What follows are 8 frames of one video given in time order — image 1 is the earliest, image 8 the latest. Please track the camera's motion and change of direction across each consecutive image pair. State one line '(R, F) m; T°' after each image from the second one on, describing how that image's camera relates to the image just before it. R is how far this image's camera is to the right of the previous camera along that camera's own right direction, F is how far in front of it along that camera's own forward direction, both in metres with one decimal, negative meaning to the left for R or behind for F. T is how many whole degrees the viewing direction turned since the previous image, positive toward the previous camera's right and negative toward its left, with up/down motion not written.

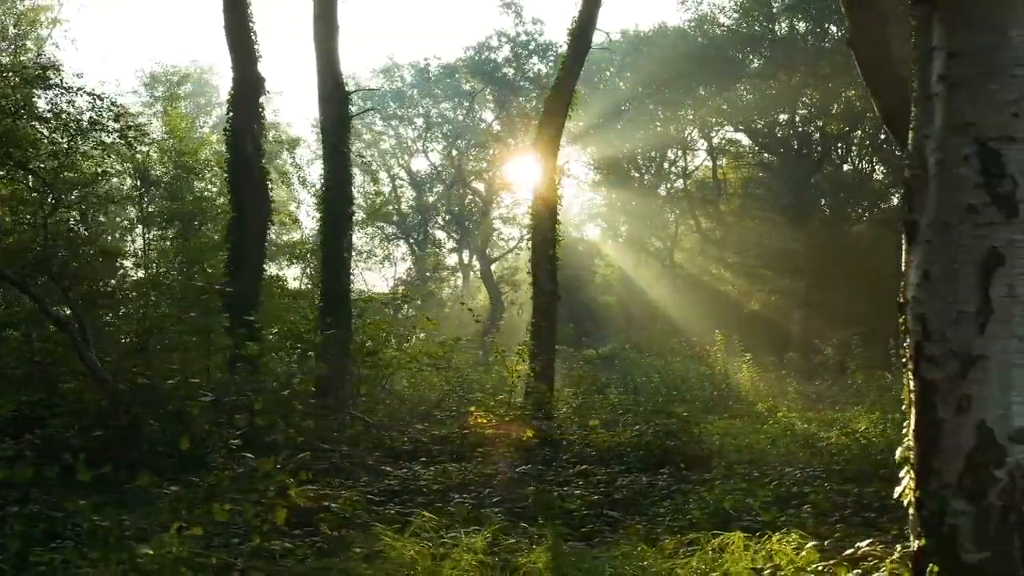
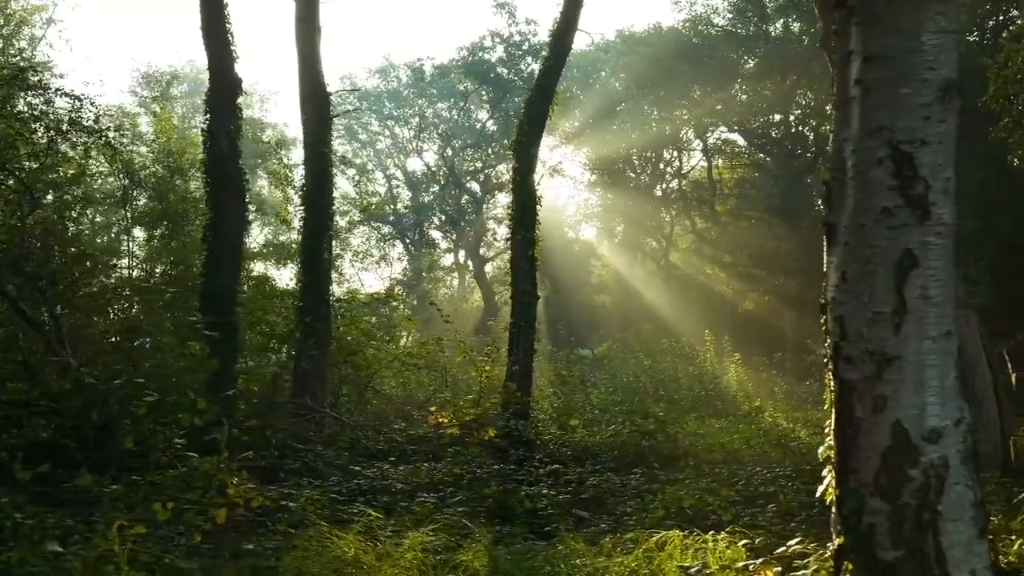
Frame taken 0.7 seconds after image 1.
(+0.3, -0.1) m; 0°
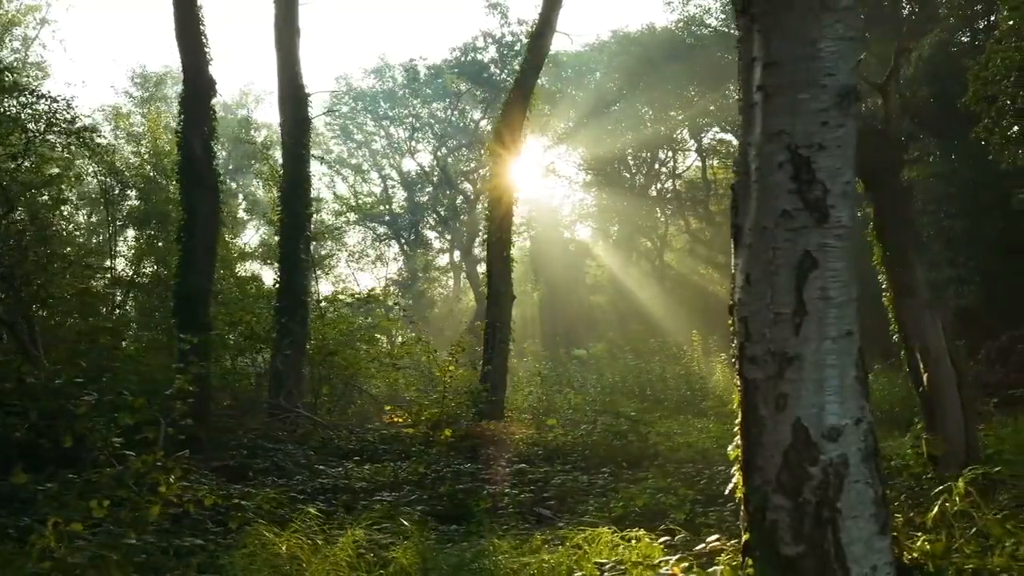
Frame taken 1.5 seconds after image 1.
(+0.4, -0.1) m; 0°
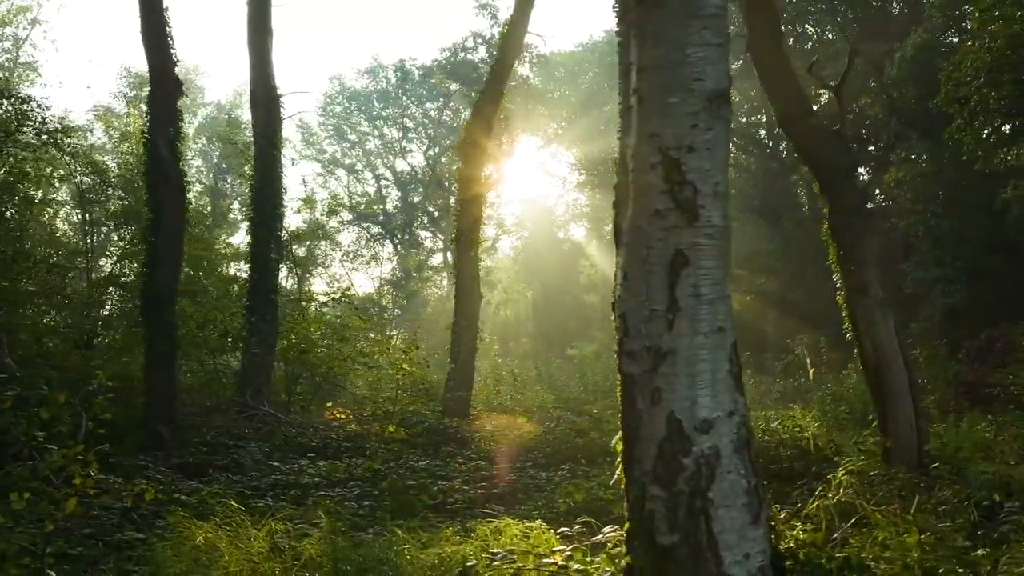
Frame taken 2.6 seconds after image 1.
(+0.5, -0.1) m; 0°
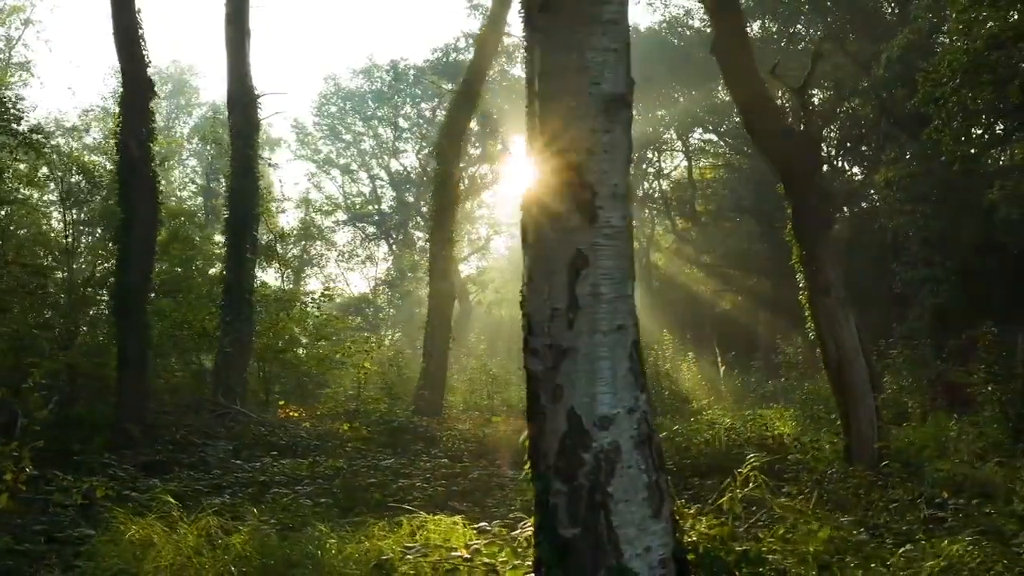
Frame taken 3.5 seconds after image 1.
(+0.4, -0.1) m; 0°
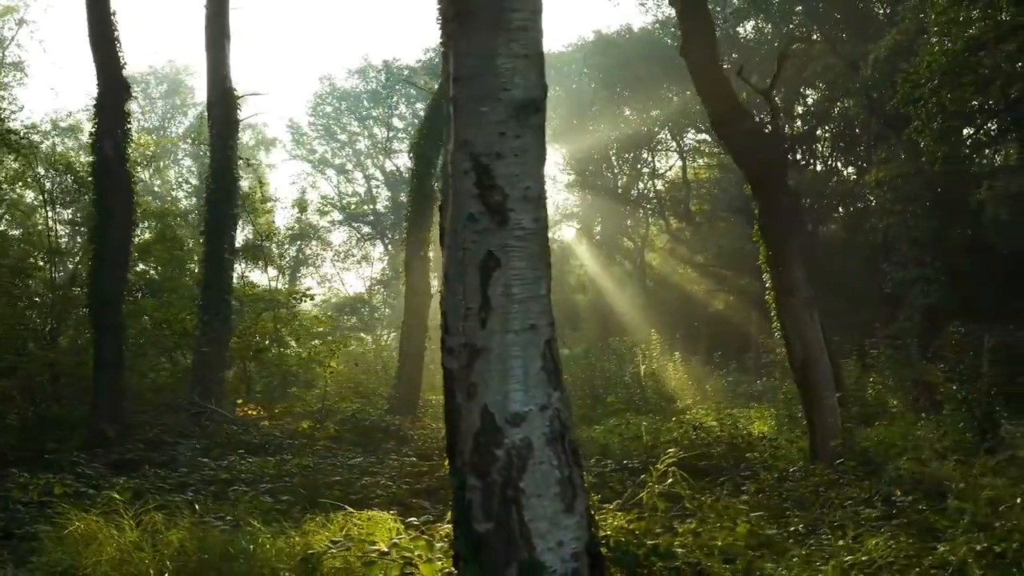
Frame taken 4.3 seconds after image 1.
(+0.4, -0.1) m; 0°
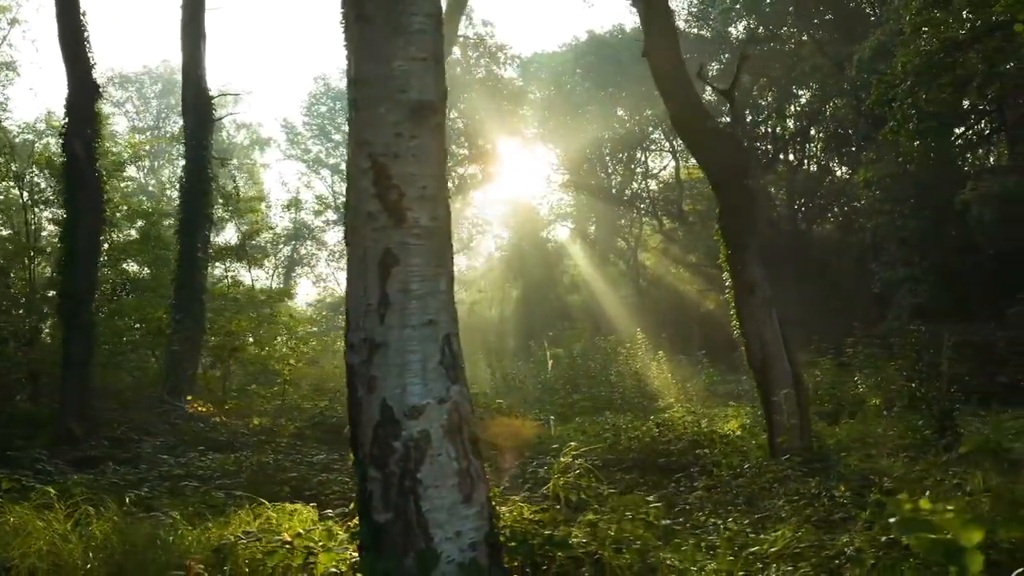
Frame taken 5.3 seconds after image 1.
(+0.5, -0.1) m; 0°
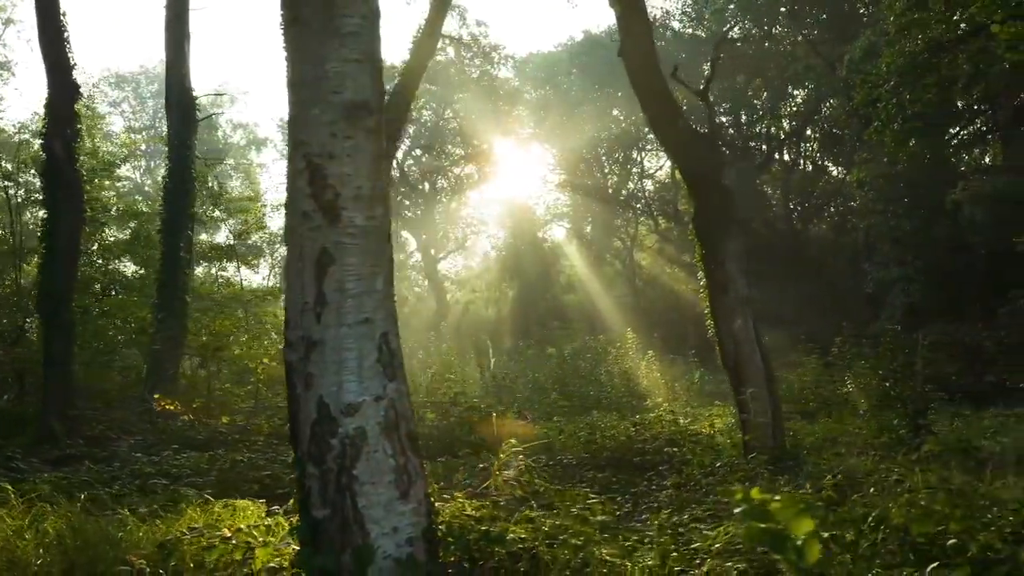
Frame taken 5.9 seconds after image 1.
(+0.3, -0.1) m; 0°
